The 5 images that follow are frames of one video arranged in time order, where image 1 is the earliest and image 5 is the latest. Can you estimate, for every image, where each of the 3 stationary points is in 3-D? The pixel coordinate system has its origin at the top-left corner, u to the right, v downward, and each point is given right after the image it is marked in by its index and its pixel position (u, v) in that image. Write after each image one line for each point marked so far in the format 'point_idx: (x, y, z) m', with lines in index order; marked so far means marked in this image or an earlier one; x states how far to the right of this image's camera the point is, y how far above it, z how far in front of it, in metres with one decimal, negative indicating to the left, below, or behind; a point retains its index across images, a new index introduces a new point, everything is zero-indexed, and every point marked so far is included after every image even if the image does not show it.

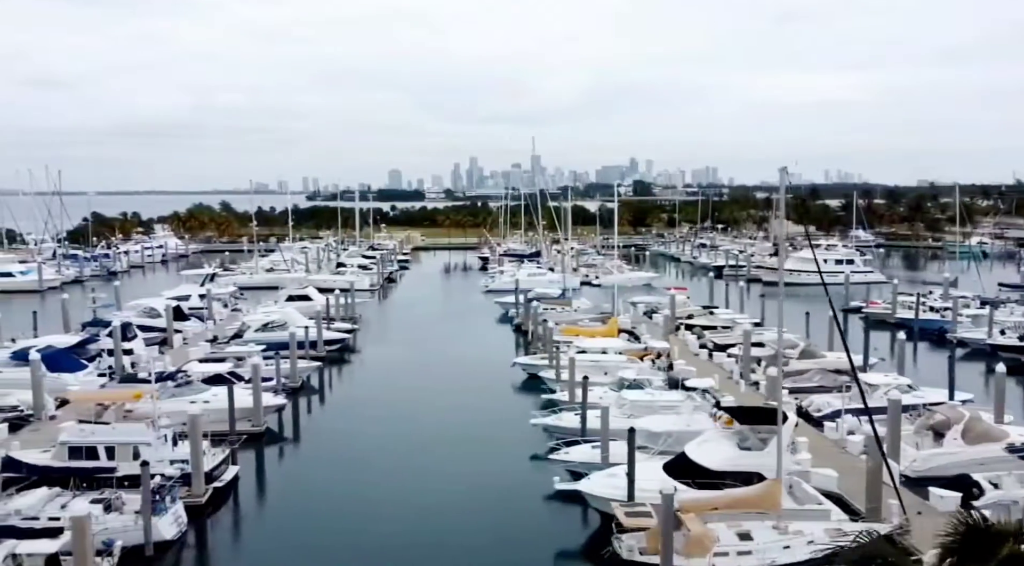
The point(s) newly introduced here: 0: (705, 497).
0: (+2.8, -3.1, +14.9) m
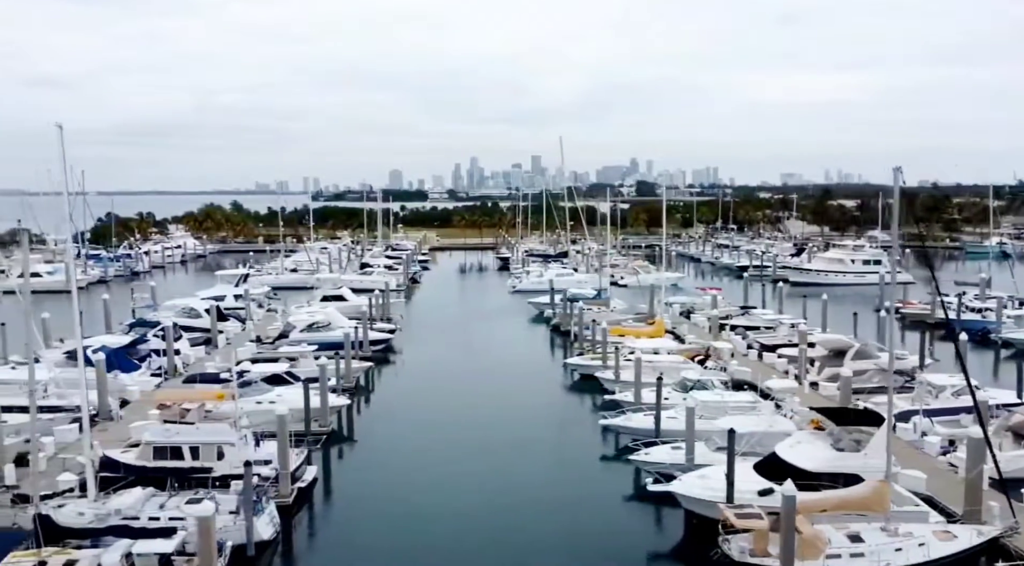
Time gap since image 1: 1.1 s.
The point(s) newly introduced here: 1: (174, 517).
0: (+4.3, -3.1, +14.9) m
1: (-5.0, -3.5, +15.6) m
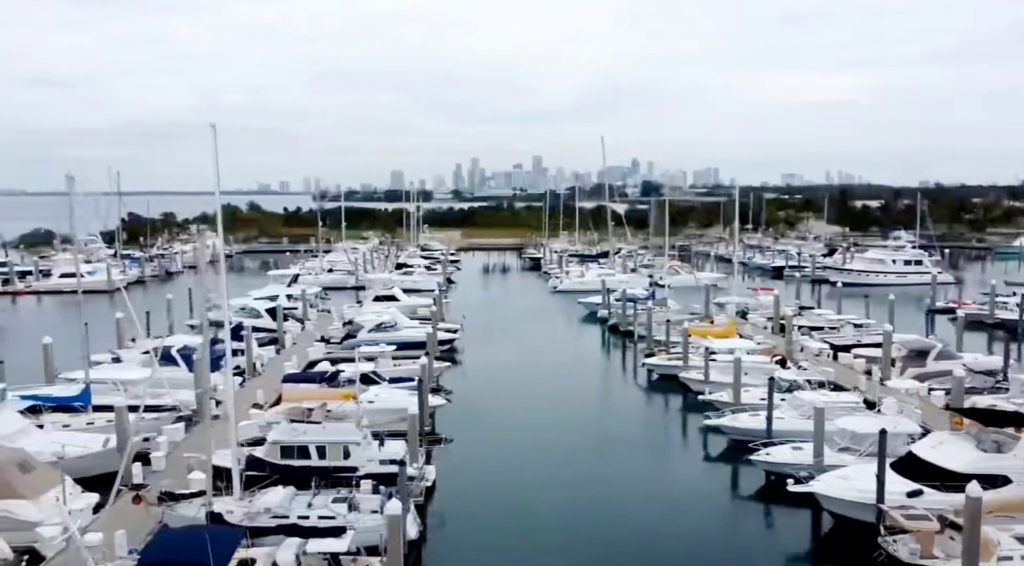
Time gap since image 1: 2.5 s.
0: (+6.5, -3.1, +14.8) m
1: (-2.8, -3.5, +15.6) m
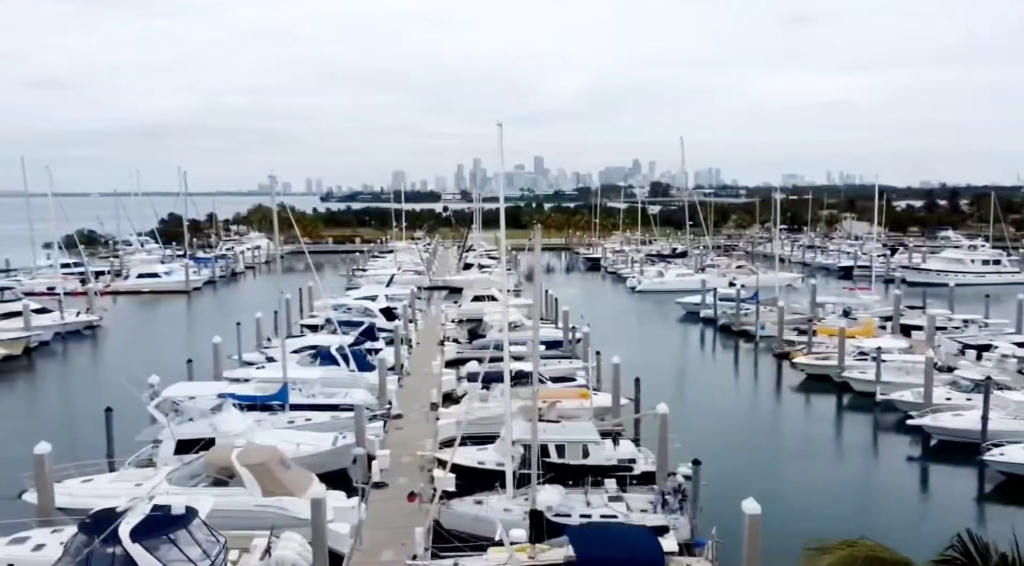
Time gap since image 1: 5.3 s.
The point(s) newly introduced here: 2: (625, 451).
0: (+10.7, -3.0, +14.5) m
1: (+1.4, -3.5, +15.6) m
2: (+2.0, -3.1, +19.1) m
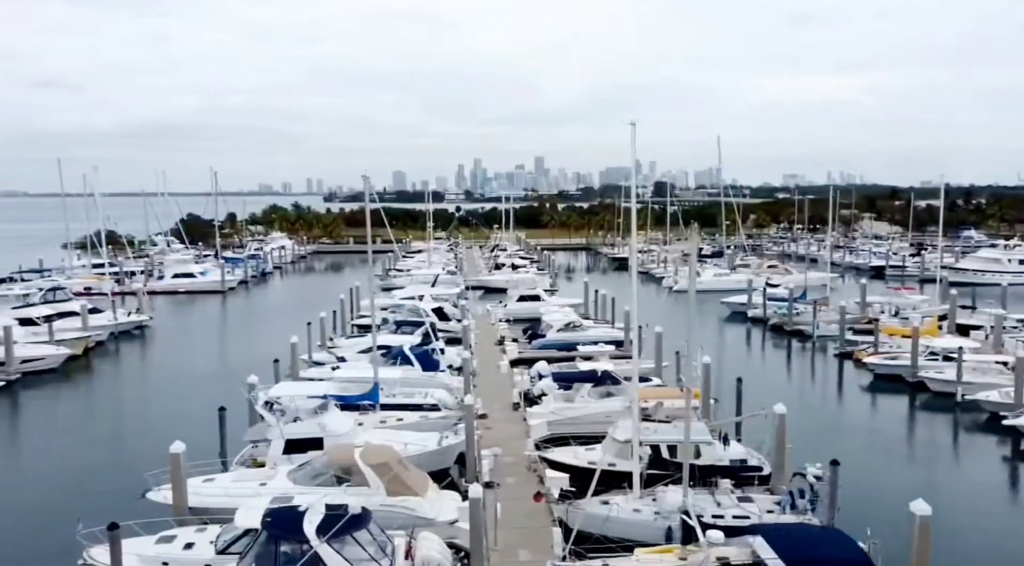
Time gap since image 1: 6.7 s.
0: (+12.6, -3.0, +14.4) m
1: (+3.4, -3.5, +15.6) m
2: (+4.0, -3.0, +19.0) m
